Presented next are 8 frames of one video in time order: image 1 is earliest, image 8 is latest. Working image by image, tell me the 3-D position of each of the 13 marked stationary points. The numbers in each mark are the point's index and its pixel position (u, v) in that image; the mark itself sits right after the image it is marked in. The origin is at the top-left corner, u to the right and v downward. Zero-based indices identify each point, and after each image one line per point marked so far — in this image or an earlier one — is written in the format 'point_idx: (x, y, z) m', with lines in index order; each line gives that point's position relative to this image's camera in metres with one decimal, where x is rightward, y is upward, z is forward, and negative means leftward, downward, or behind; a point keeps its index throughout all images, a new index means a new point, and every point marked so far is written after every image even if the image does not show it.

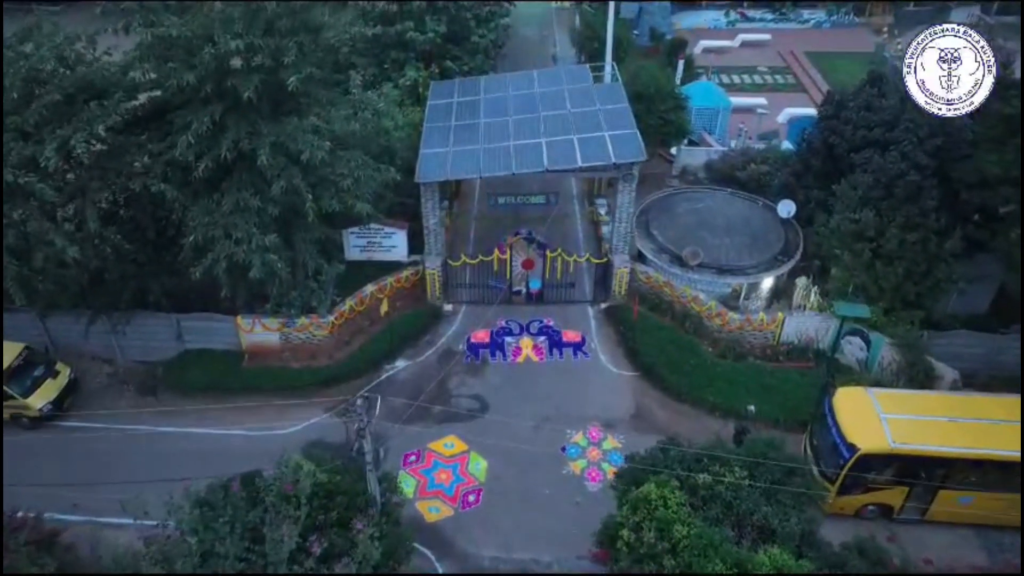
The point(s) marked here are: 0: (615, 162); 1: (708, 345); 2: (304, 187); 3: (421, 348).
0: (+2.4, +2.9, +17.9) m
1: (+4.7, -1.4, +18.4) m
2: (-4.2, +2.1, +15.6) m
3: (-2.3, -1.5, +18.8) m
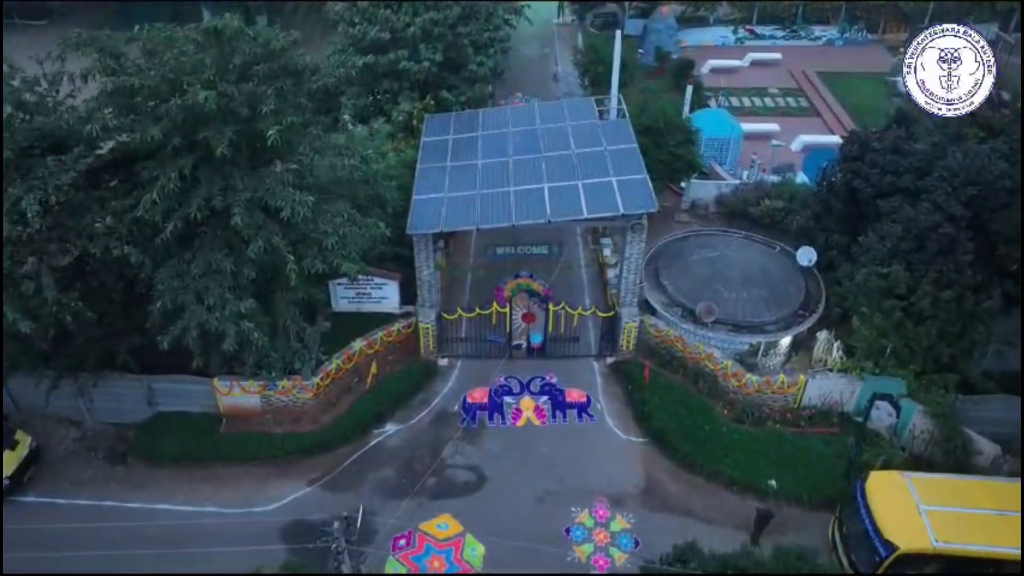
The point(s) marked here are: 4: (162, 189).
0: (+2.4, +1.6, +16.5) m
1: (+4.7, -2.7, +17.0) m
2: (-4.2, +0.8, +14.2) m
3: (-2.3, -2.8, +17.4) m
4: (-6.1, +1.7, +13.3) m
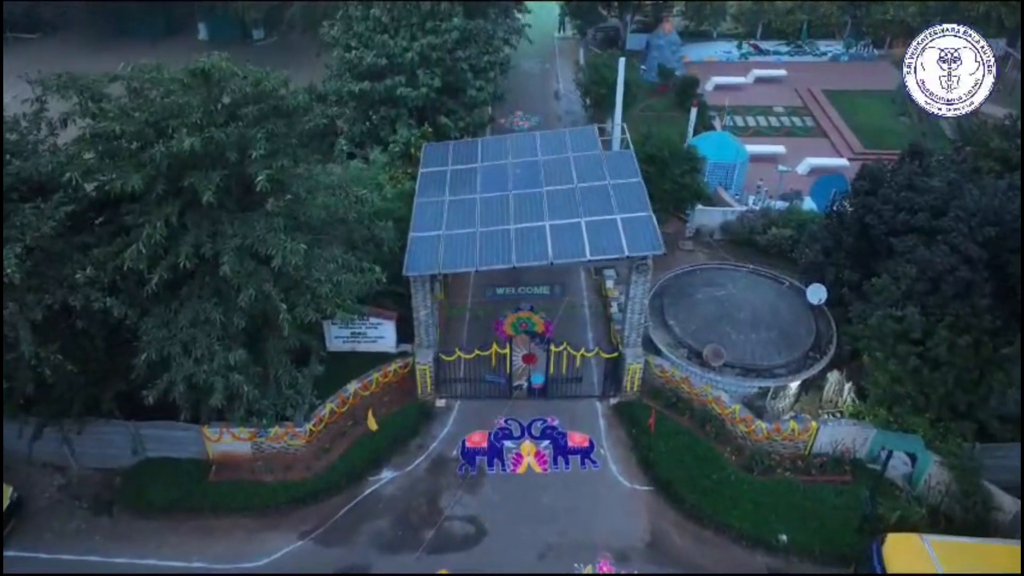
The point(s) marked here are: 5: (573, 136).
0: (+2.4, +0.7, +15.9) m
1: (+4.7, -3.6, +16.4) m
2: (-4.2, -0.1, +13.6) m
3: (-2.3, -3.7, +16.8) m
4: (-6.1, +0.8, +12.7) m
5: (+1.6, +4.0, +20.0) m
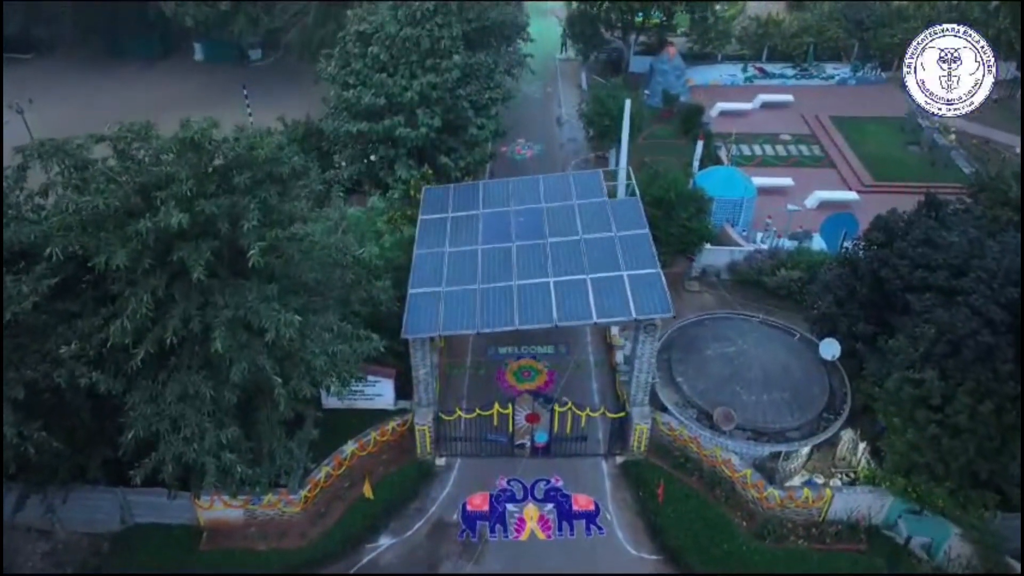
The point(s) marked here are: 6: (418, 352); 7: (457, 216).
0: (+2.5, -0.6, +15.3) m
1: (+4.8, -4.8, +15.8) m
2: (-4.1, -1.4, +13.0) m
3: (-2.2, -4.9, +16.2) m
4: (-6.0, -0.4, +12.1) m
5: (+1.7, +2.7, +19.3) m
6: (-2.0, -1.4, +16.0) m
7: (-1.3, +1.8, +18.7) m
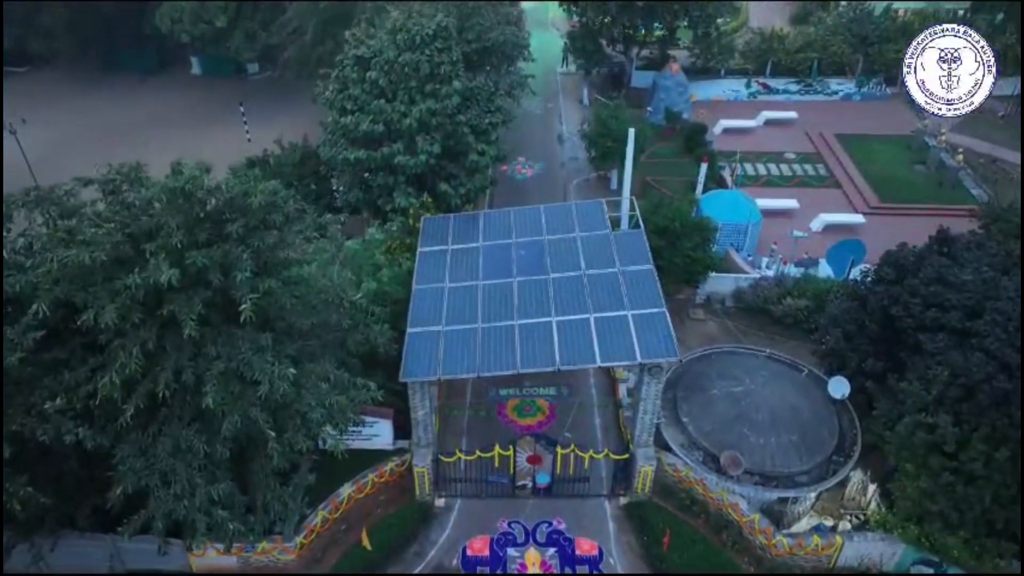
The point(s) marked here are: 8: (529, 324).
0: (+2.5, -1.4, +14.9) m
1: (+4.8, -5.7, +15.4) m
2: (-4.1, -2.2, +12.6) m
3: (-2.2, -5.8, +15.8) m
4: (-6.0, -1.2, +11.6) m
5: (+1.7, +1.9, +18.9) m
6: (-1.9, -2.2, +15.6) m
7: (-1.3, +1.0, +18.2) m
8: (+0.4, -0.8, +15.9) m
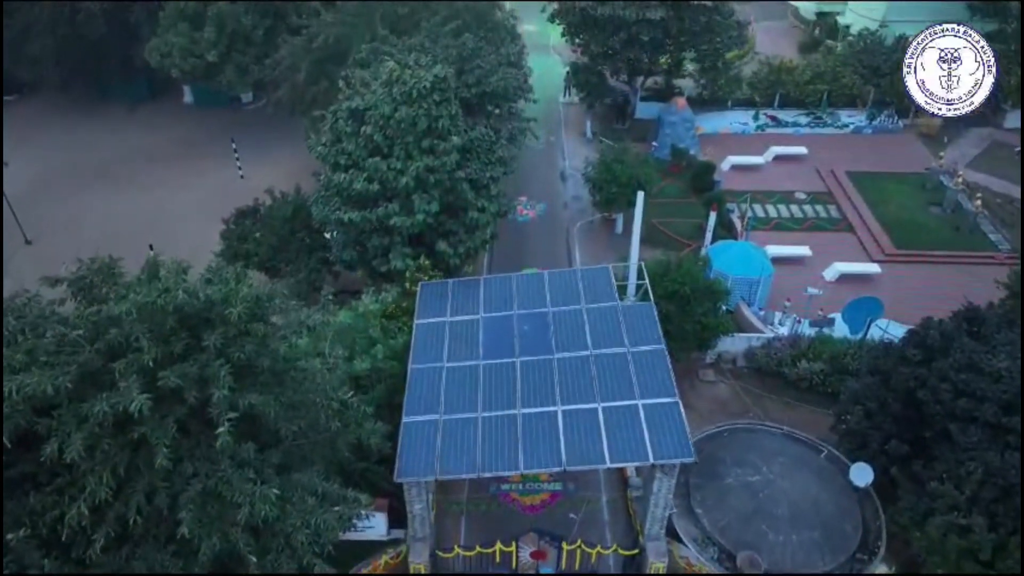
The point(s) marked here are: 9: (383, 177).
0: (+2.6, -3.1, +13.9) m
1: (+4.8, -7.3, +14.4) m
2: (-4.1, -3.9, +11.6) m
3: (-2.1, -7.4, +14.8) m
4: (-5.9, -2.9, +10.6) m
5: (+1.7, +0.2, +17.9) m
6: (-1.9, -3.9, +14.6) m
7: (-1.3, -0.7, +17.3) m
8: (+0.4, -2.4, +14.9) m
9: (-3.3, +2.8, +19.3) m
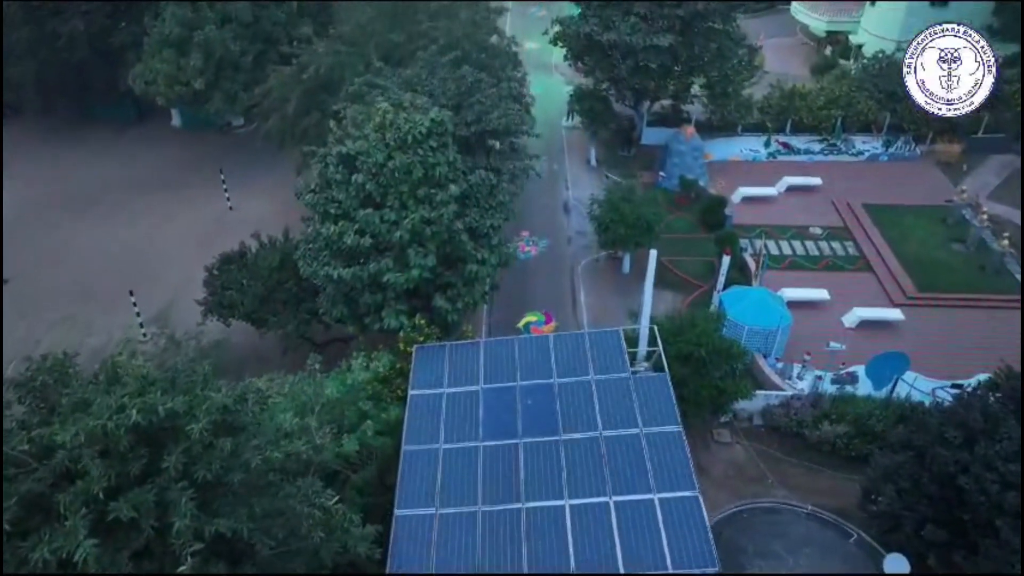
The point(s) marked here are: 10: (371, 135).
0: (+2.6, -4.5, +12.5) m
1: (+4.9, -8.8, +13.0) m
2: (-4.0, -5.3, +10.2) m
3: (-2.1, -8.9, +13.4) m
4: (-5.9, -4.3, +9.3) m
5: (+1.8, -1.2, +16.6) m
6: (-1.8, -5.3, +13.3) m
7: (-1.2, -2.1, +15.9) m
8: (+0.5, -3.9, +13.5) m
9: (-3.2, +1.4, +18.0) m
10: (-3.5, +3.8, +18.8) m
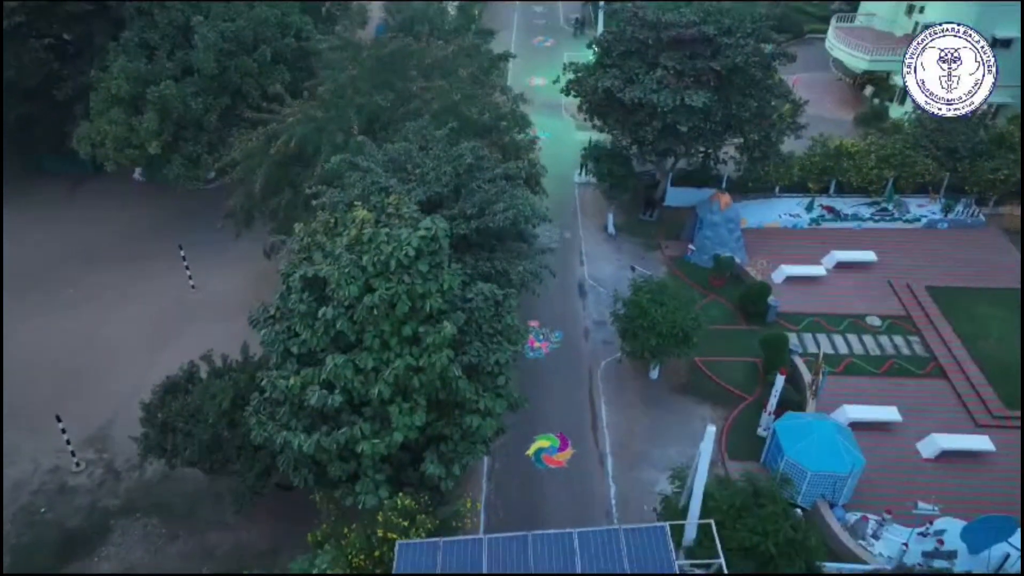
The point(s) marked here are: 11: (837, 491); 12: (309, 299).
0: (+2.8, -7.6, +8.5) m
1: (+5.1, -11.9, +9.0) m
2: (-3.8, -8.4, +6.2) m
3: (-1.9, -12.0, +9.4) m
4: (-5.7, -7.4, +5.3) m
5: (+2.0, -4.3, +12.6) m
6: (-1.6, -8.4, +9.3) m
7: (-1.0, -5.2, +11.9) m
8: (+0.7, -7.0, +9.5) m
9: (-3.0, -1.7, +14.0) m
10: (-3.2, +0.7, +14.8) m
11: (+7.5, -4.7, +17.4) m
12: (-4.0, -0.2, +14.9) m
